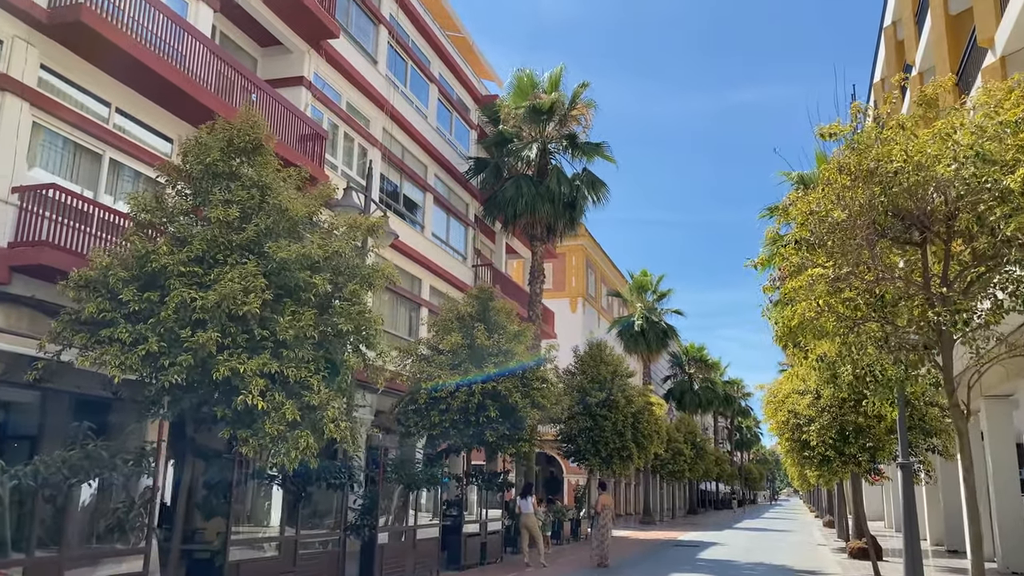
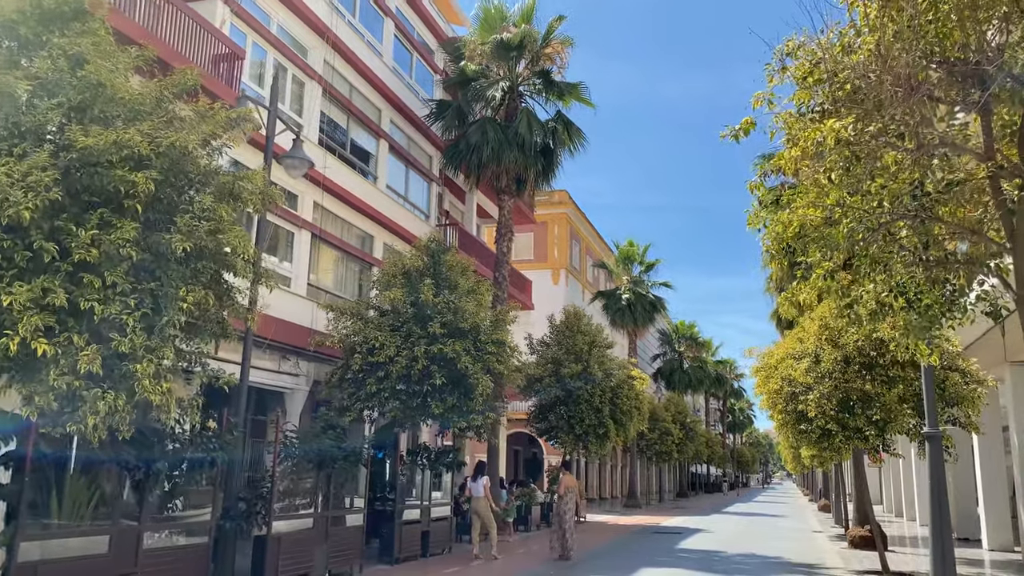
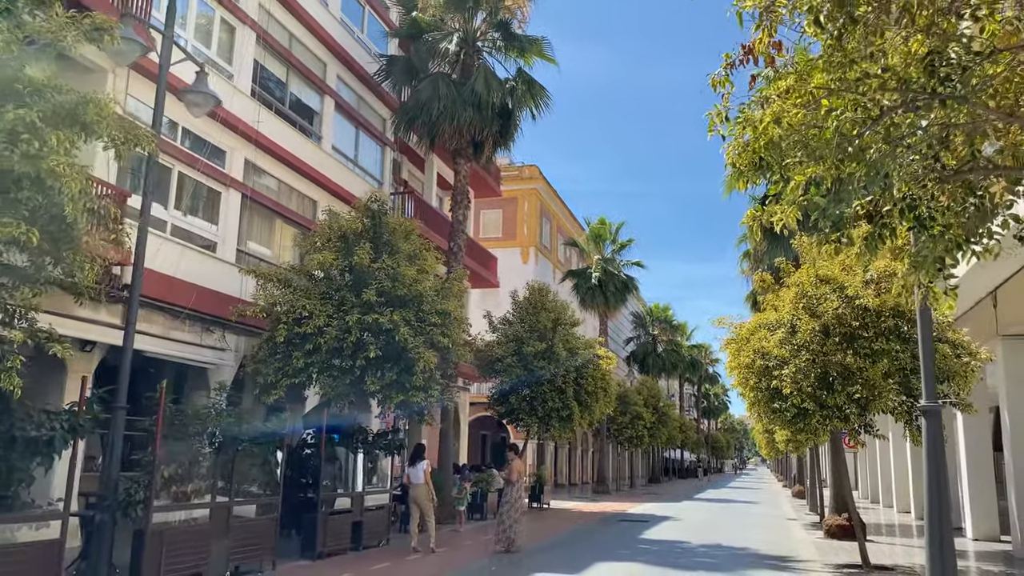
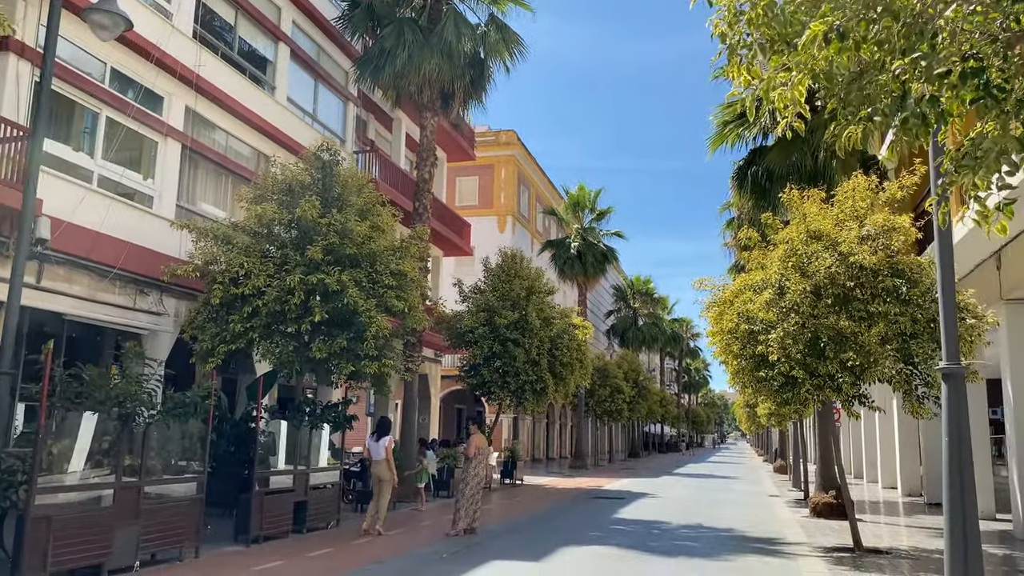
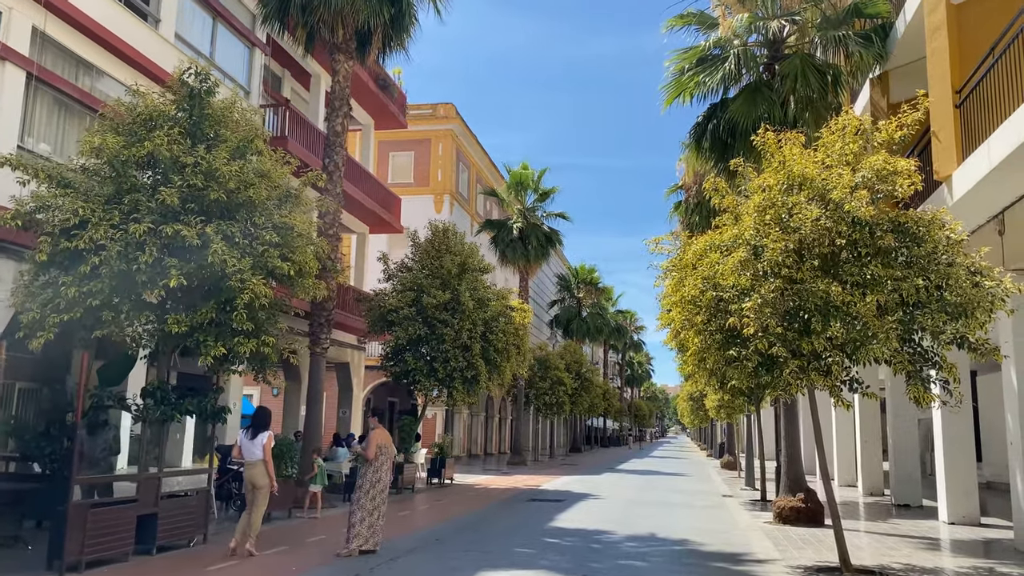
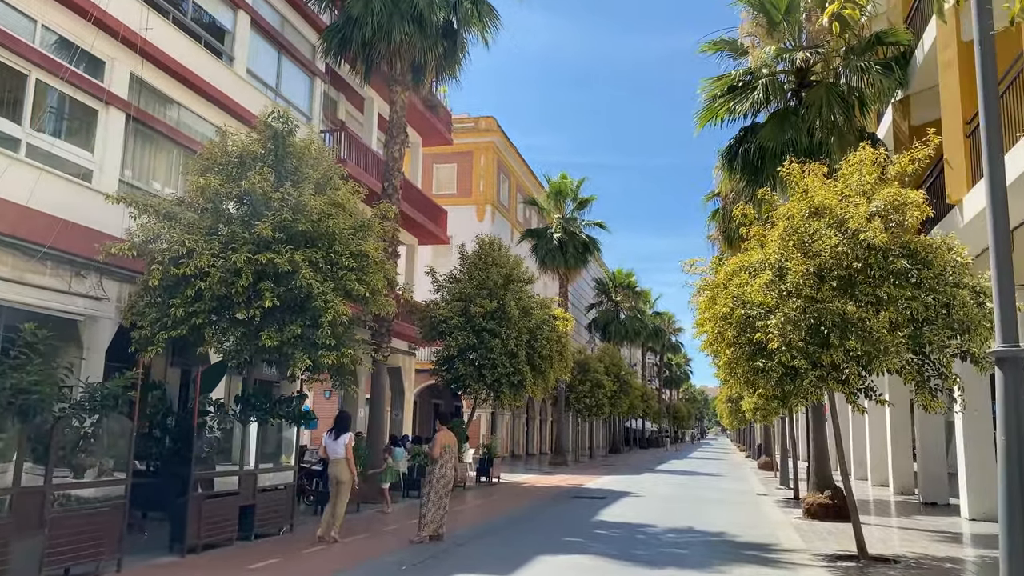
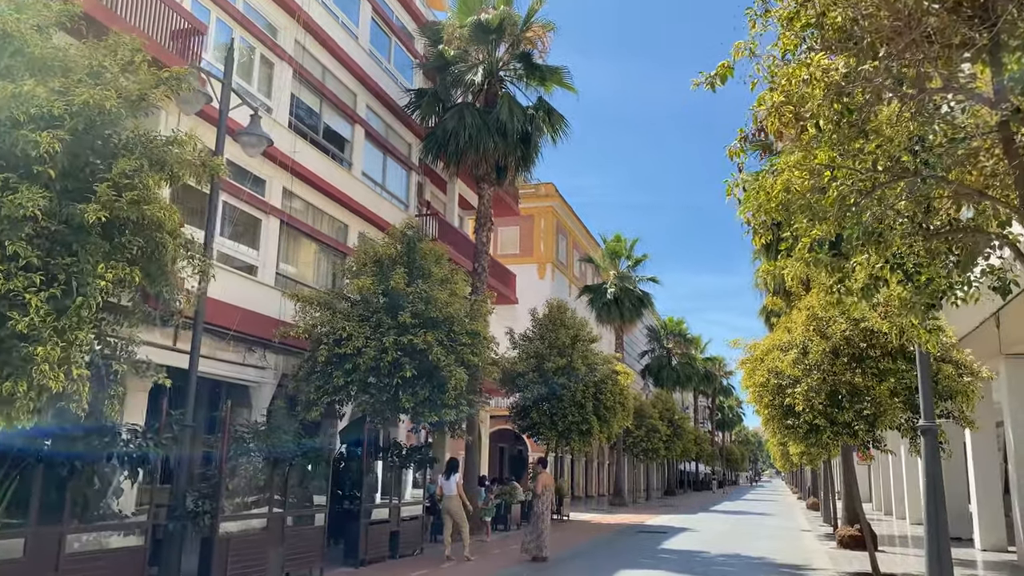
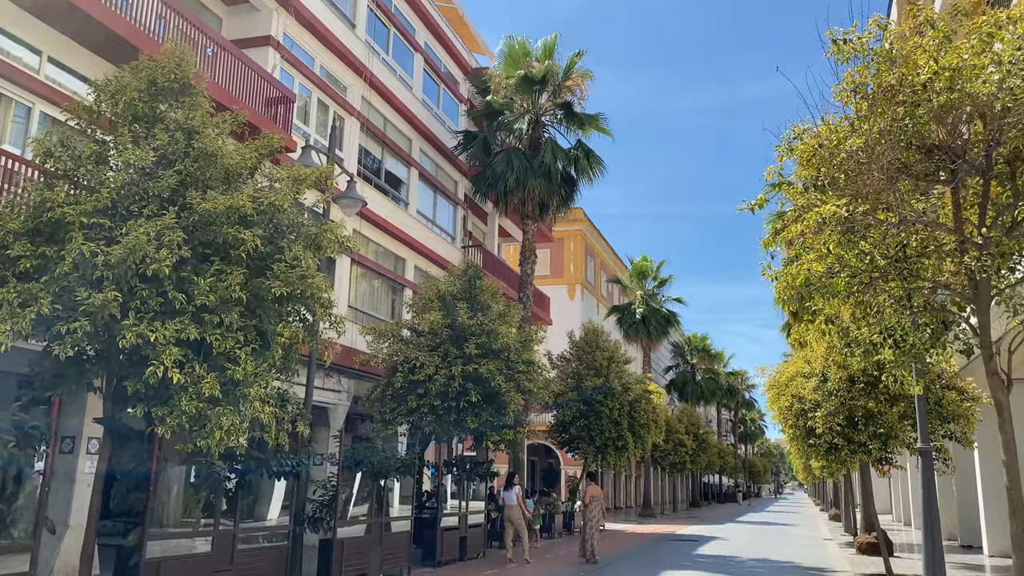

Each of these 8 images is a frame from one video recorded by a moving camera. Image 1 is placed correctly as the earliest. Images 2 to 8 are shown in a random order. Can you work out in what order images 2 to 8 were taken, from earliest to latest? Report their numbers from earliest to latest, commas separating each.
8, 2, 7, 3, 4, 6, 5
